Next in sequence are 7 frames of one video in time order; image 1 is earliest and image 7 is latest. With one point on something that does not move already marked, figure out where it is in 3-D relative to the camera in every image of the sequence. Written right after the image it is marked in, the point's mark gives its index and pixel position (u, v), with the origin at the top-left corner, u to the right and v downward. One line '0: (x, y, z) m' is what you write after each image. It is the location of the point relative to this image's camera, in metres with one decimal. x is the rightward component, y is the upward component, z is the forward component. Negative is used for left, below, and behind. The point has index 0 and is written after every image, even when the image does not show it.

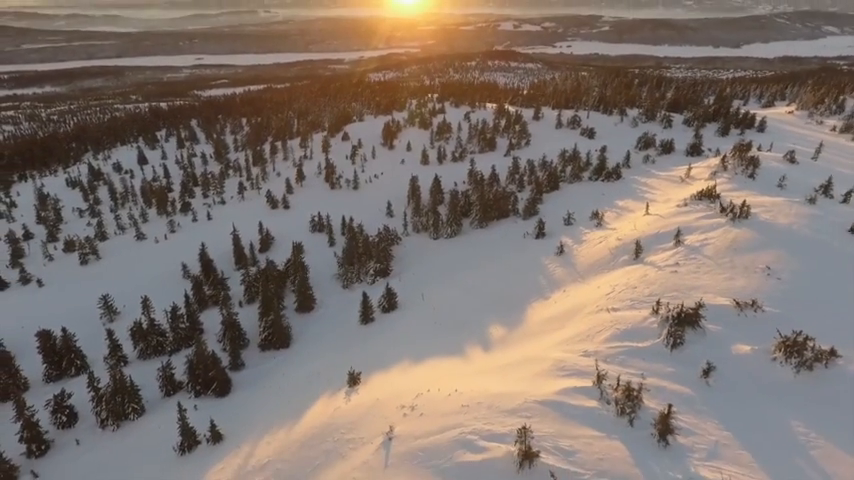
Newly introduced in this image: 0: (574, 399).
0: (+1.8, -2.0, +6.7) m
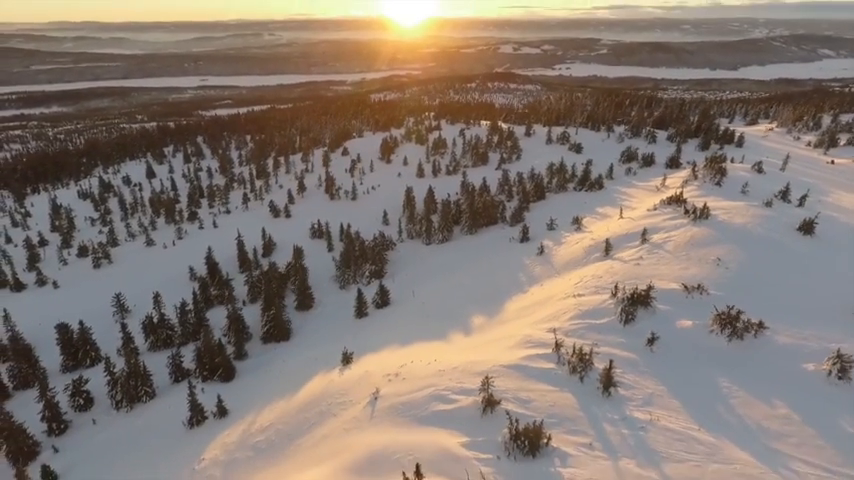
0: (+1.5, -1.8, +7.8) m
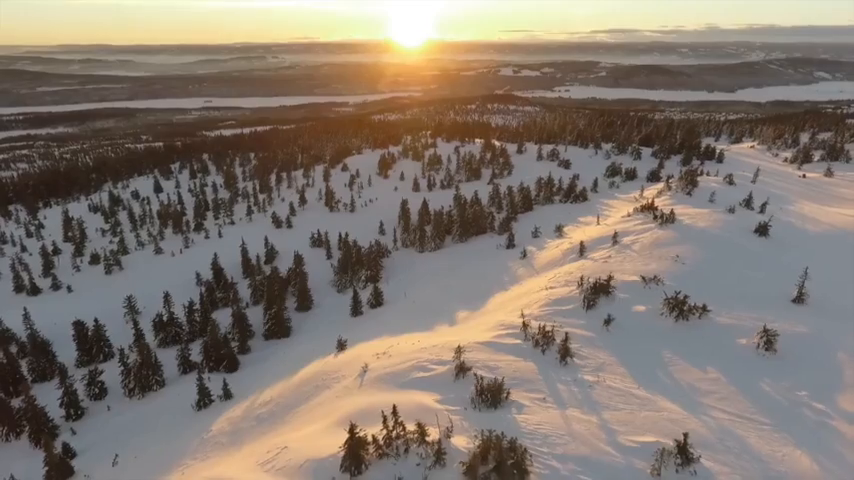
0: (+1.2, -1.6, +8.9) m
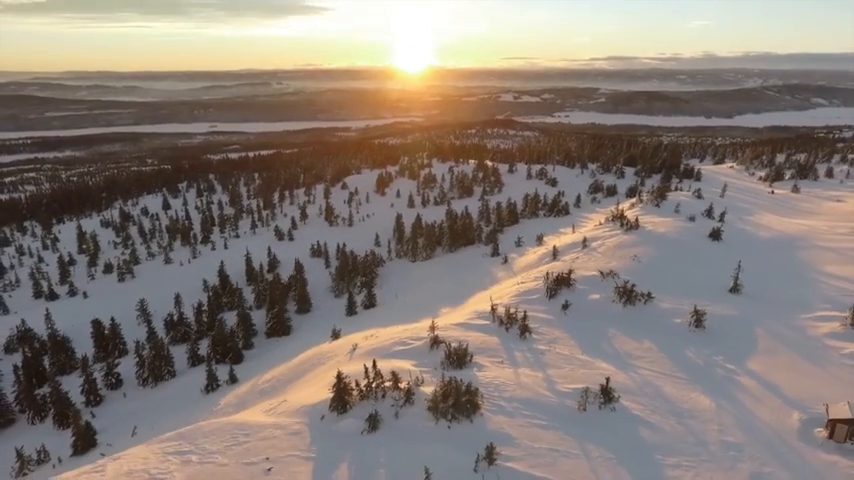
0: (+0.9, -1.6, +10.3) m
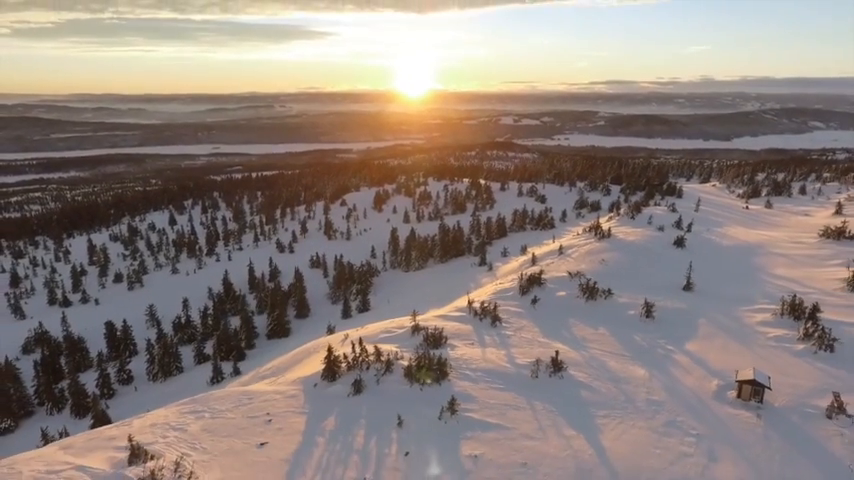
0: (+0.5, -1.6, +11.5) m
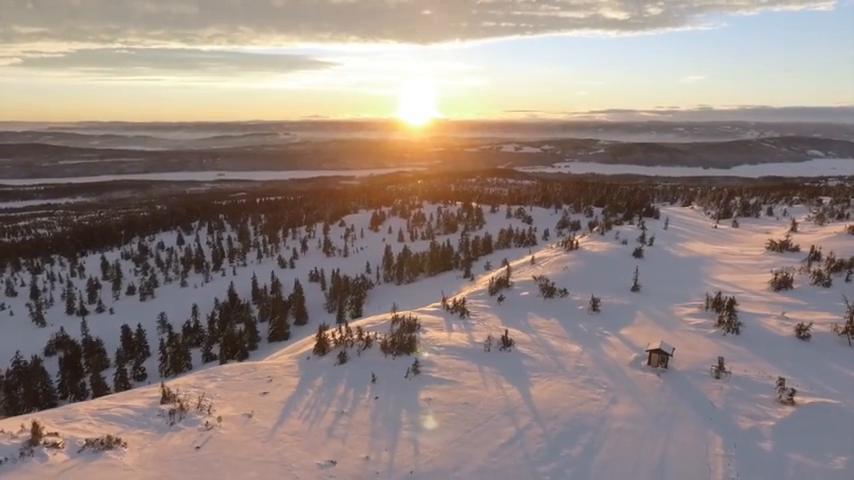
0: (+0.1, -1.7, +13.4) m
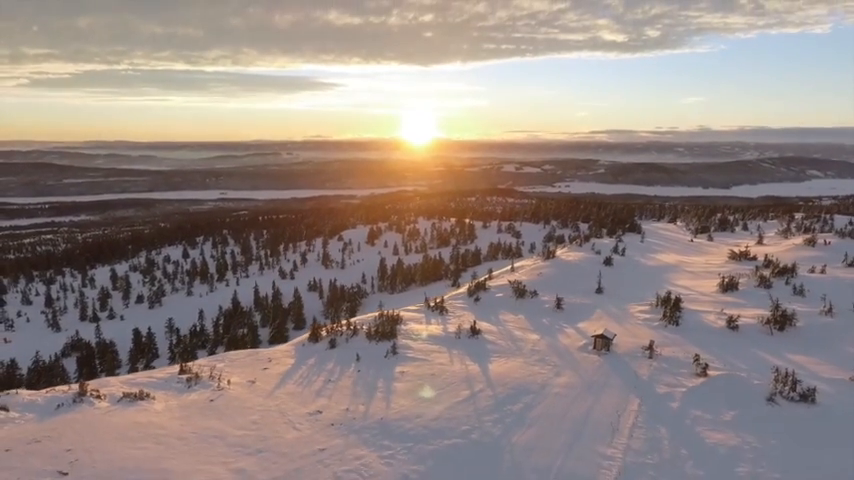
0: (-0.4, -1.9, +15.0) m
